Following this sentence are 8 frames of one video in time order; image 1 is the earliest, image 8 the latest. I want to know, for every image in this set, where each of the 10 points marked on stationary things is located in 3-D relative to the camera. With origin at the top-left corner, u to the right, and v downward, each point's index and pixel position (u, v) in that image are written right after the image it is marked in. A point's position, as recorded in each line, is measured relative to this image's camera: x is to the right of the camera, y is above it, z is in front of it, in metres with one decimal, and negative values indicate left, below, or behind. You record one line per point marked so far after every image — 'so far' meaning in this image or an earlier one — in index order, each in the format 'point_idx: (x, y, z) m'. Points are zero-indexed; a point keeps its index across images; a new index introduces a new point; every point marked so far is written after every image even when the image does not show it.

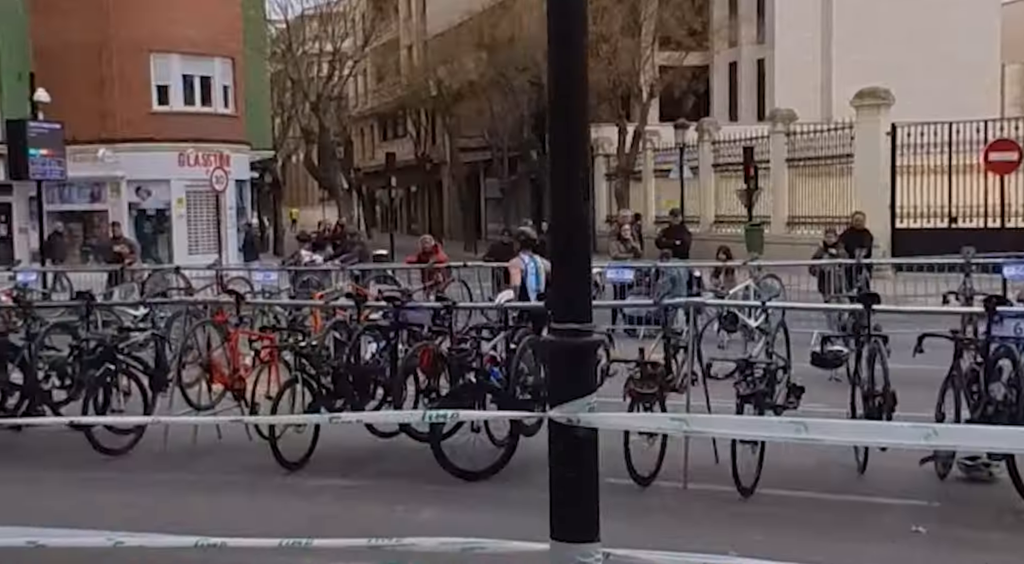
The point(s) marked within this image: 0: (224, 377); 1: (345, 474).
0: (-2.1, -0.7, +8.7) m
1: (-1.1, -1.3, +7.5) m
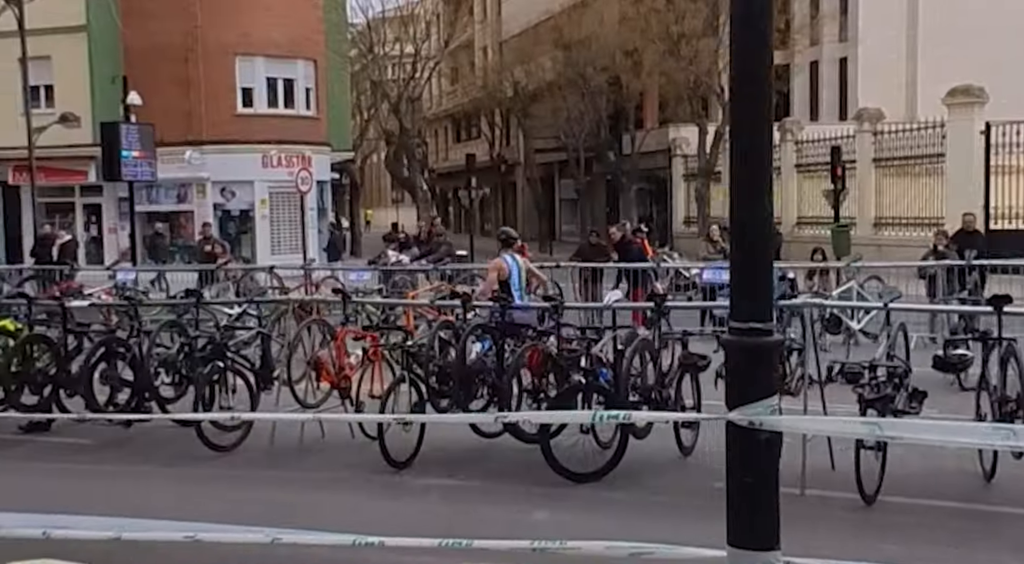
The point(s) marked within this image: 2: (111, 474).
0: (-1.4, -0.7, +8.8) m
1: (-0.4, -1.3, +7.5) m
2: (-2.9, -1.4, +8.2) m
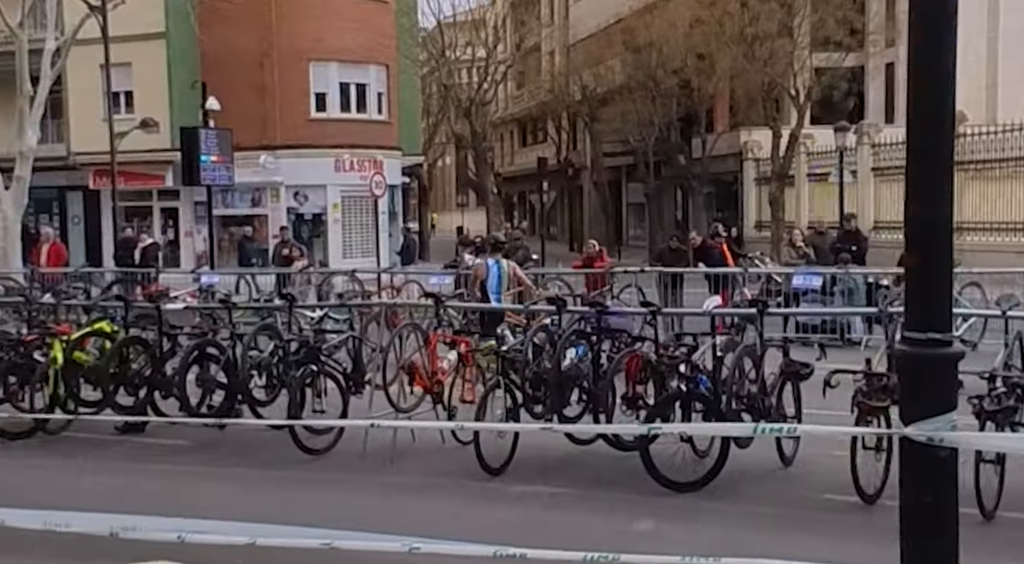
0: (-0.7, -0.8, +8.8) m
1: (+0.2, -1.3, +7.5) m
2: (-2.2, -1.4, +8.3) m
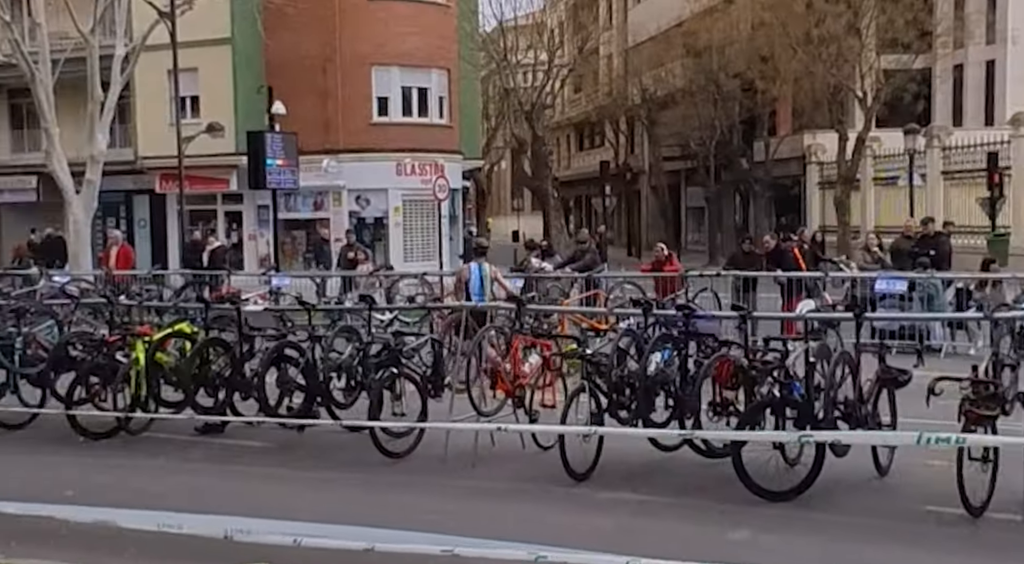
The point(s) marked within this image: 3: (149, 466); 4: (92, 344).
0: (0.0, -0.8, +8.7) m
1: (+0.8, -1.3, +7.3) m
2: (-1.6, -1.4, +8.3) m
3: (-2.8, -1.4, +8.8) m
4: (-3.6, -0.5, +9.9) m
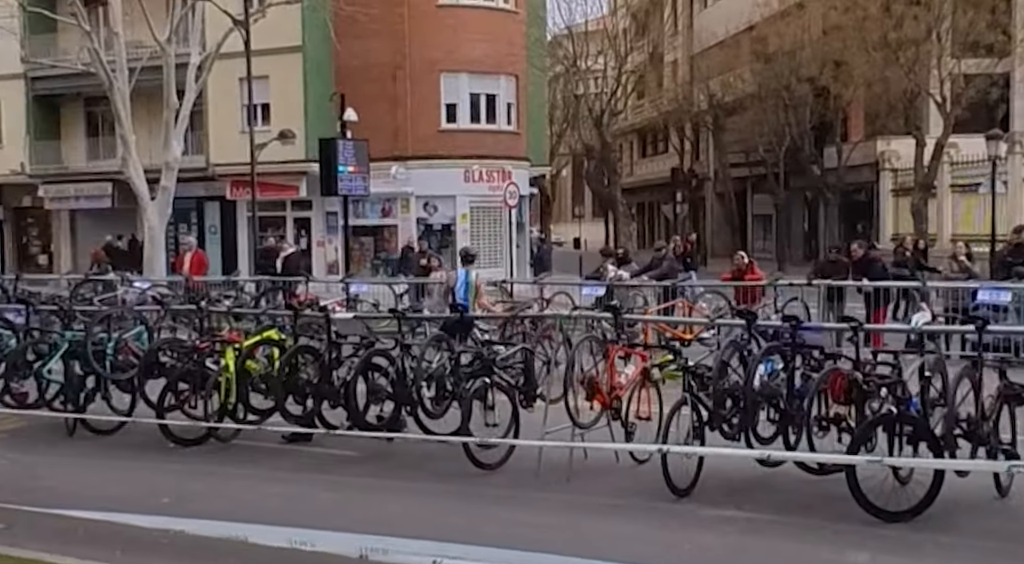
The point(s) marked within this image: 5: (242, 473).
0: (+0.7, -0.8, +8.6) m
1: (+1.4, -1.4, +7.1) m
2: (-0.9, -1.5, +8.2) m
3: (-2.1, -1.5, +8.8) m
4: (-2.8, -0.6, +10.0) m
5: (-2.1, -1.5, +8.8) m
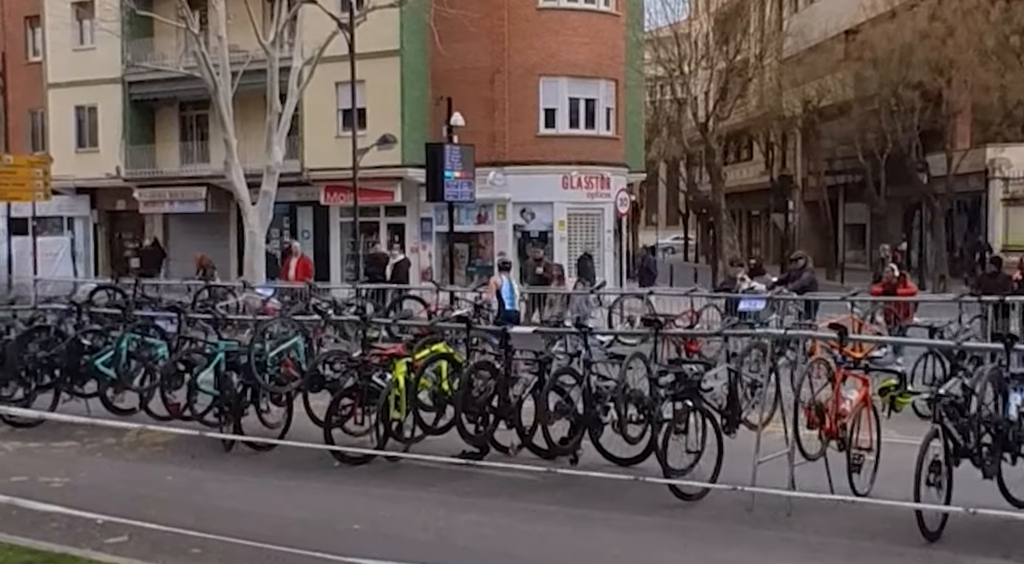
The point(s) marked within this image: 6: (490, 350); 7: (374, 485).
0: (+2.1, -1.0, +7.9) m
1: (+2.7, -1.5, +6.4) m
2: (+0.5, -1.6, +7.6) m
3: (-0.6, -1.5, +8.3) m
4: (-1.3, -0.7, +9.5) m
5: (-0.6, -1.6, +8.3) m
6: (-0.2, -0.6, +9.4) m
7: (-1.0, -1.5, +8.8) m
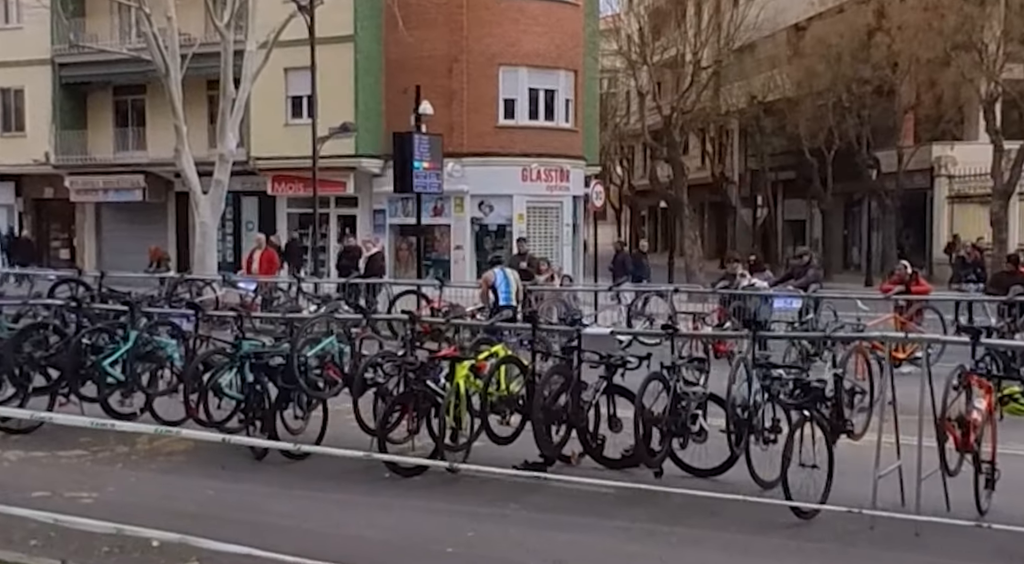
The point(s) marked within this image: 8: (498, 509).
0: (+2.7, -1.0, +7.4) m
1: (+3.5, -1.5, +6.0) m
2: (+1.1, -1.6, +7.0) m
3: (0.0, -1.5, +7.6) m
4: (-0.8, -0.7, +8.7) m
5: (0.0, -1.5, +7.6) m
6: (+0.4, -0.6, +8.7) m
7: (-0.5, -1.5, +8.1) m
8: (-0.1, -1.5, +7.8) m
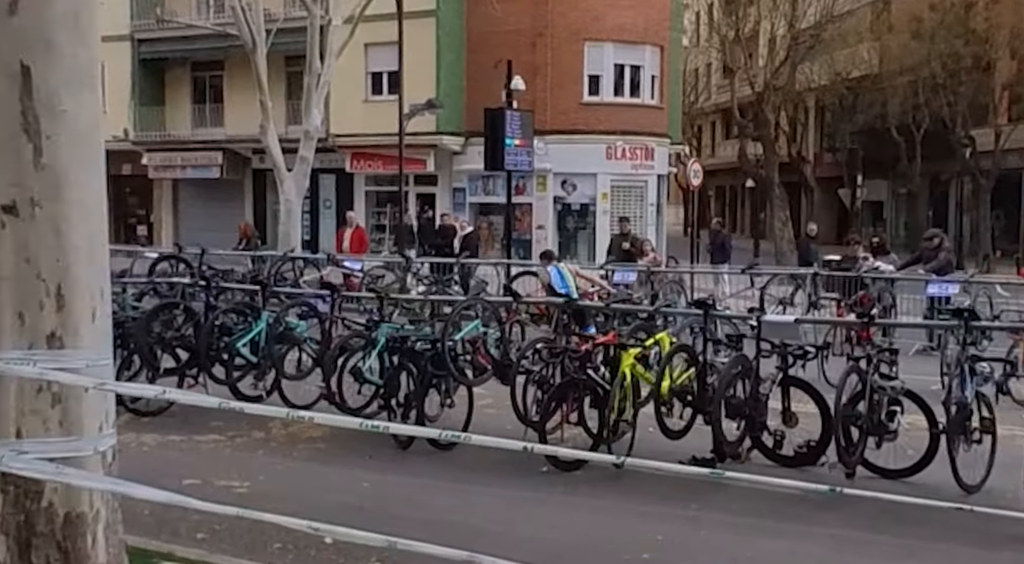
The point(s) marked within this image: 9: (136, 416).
0: (+3.8, -0.9, +6.7) m
1: (+4.5, -1.5, +5.3) m
2: (+2.2, -1.5, +6.4) m
3: (+1.1, -1.4, +7.0) m
4: (+0.4, -0.5, +8.2) m
5: (+1.1, -1.4, +7.0) m
6: (+1.5, -0.4, +8.1) m
7: (+0.7, -1.4, +7.5) m
8: (+1.1, -1.4, +7.2) m
9: (-3.2, -1.1, +9.8) m
